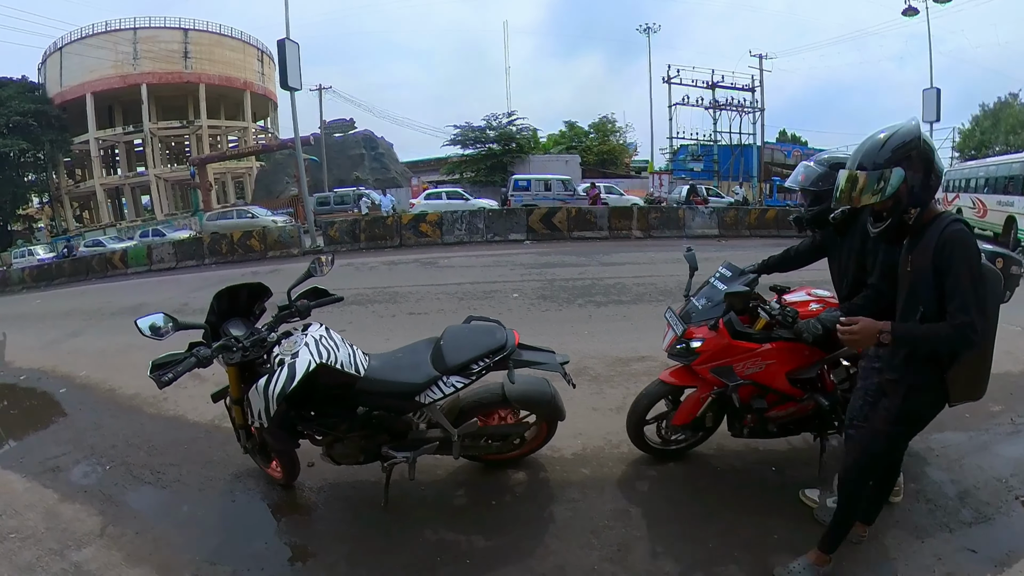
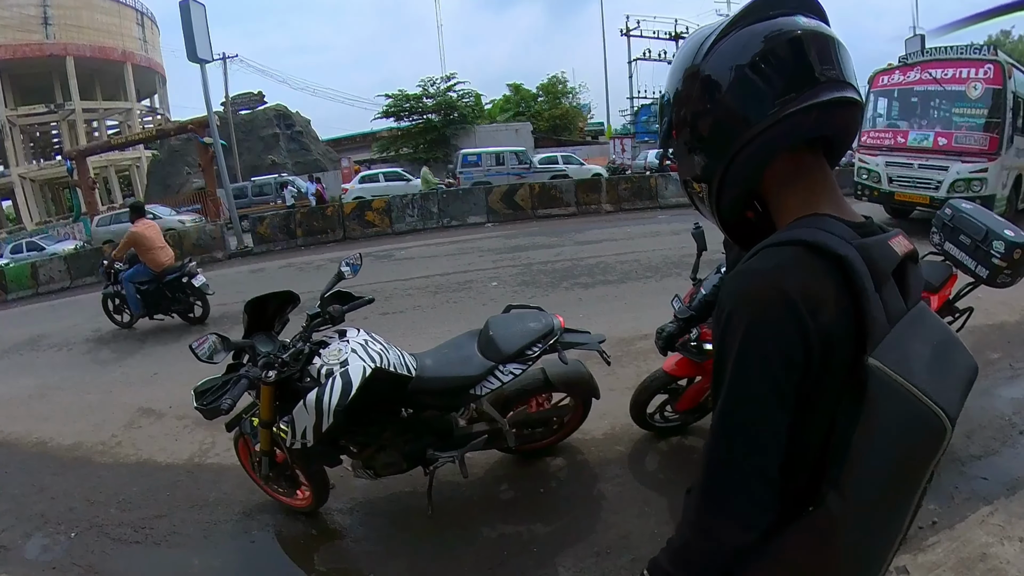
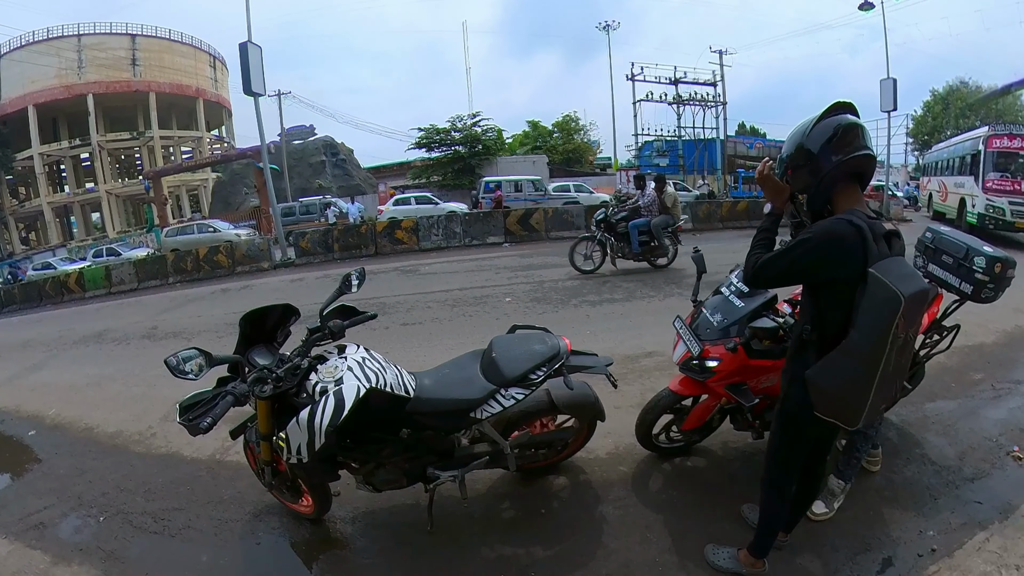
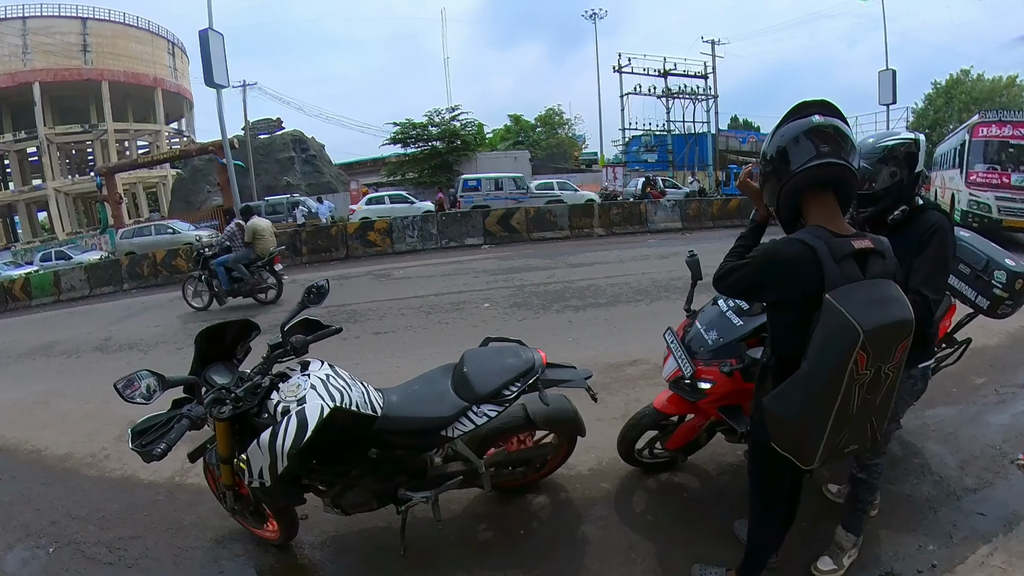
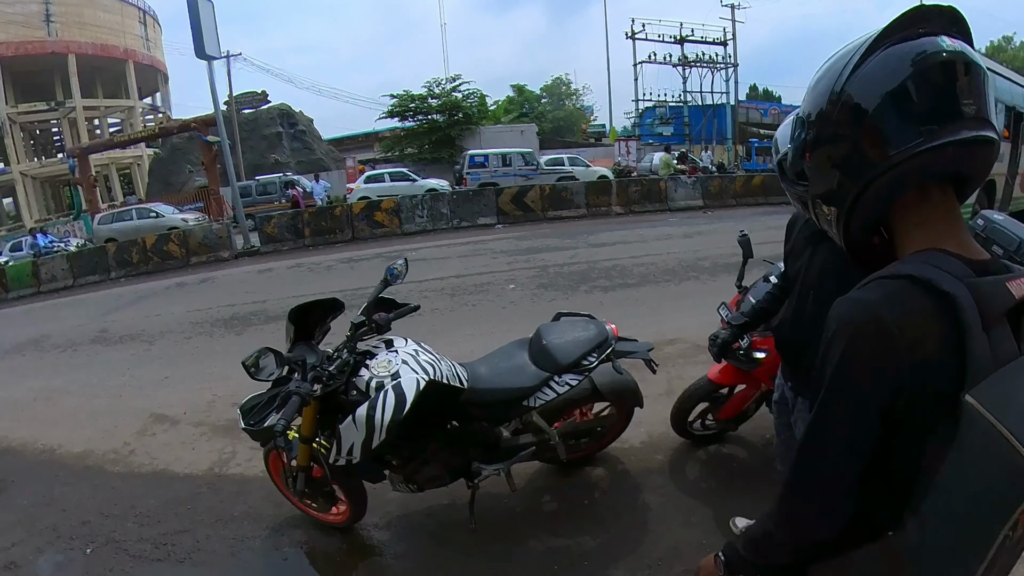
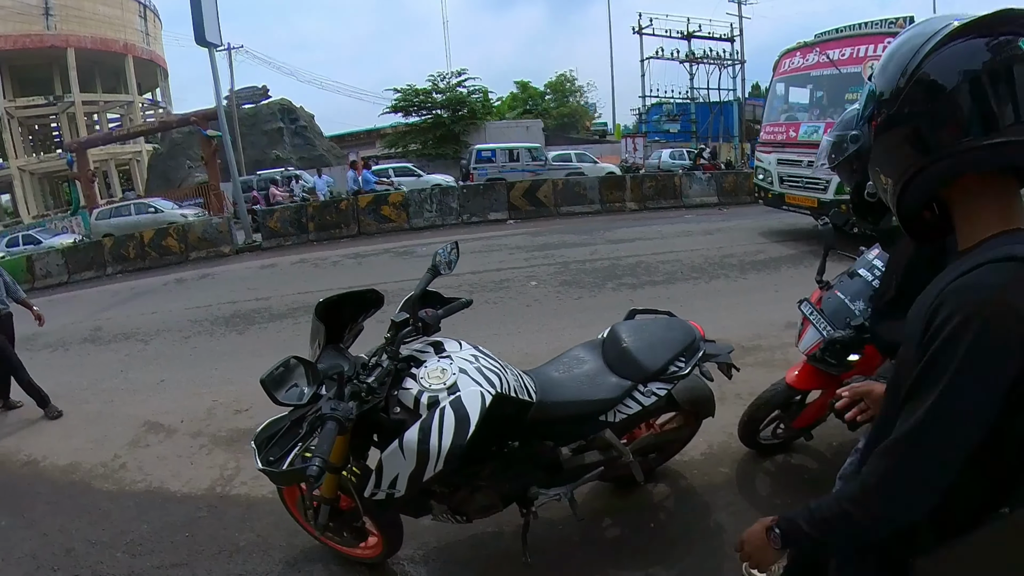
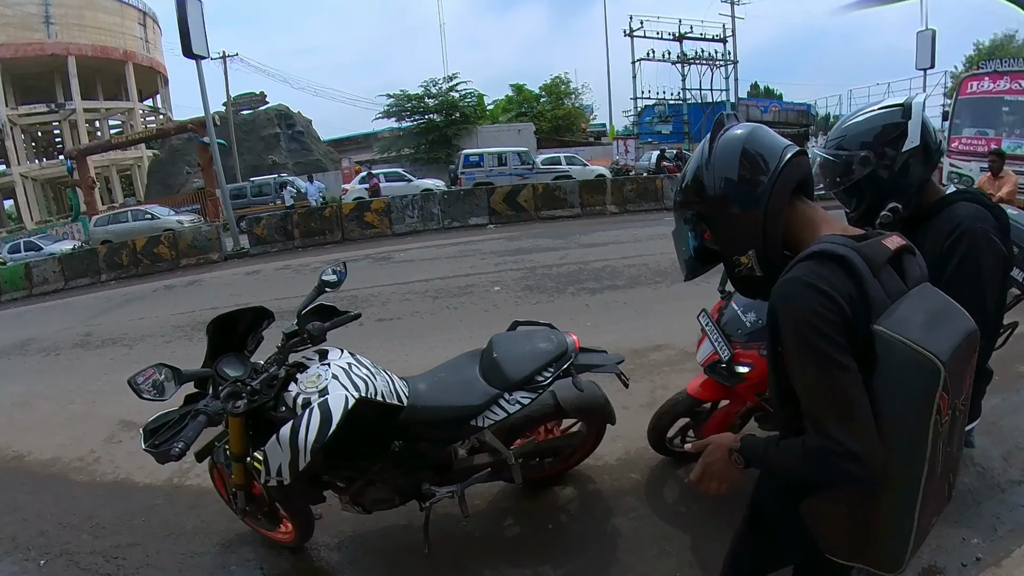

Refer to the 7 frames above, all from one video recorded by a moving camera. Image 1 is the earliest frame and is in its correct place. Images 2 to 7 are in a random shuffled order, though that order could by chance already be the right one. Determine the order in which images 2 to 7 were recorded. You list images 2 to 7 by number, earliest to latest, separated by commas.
3, 4, 7, 2, 5, 6
